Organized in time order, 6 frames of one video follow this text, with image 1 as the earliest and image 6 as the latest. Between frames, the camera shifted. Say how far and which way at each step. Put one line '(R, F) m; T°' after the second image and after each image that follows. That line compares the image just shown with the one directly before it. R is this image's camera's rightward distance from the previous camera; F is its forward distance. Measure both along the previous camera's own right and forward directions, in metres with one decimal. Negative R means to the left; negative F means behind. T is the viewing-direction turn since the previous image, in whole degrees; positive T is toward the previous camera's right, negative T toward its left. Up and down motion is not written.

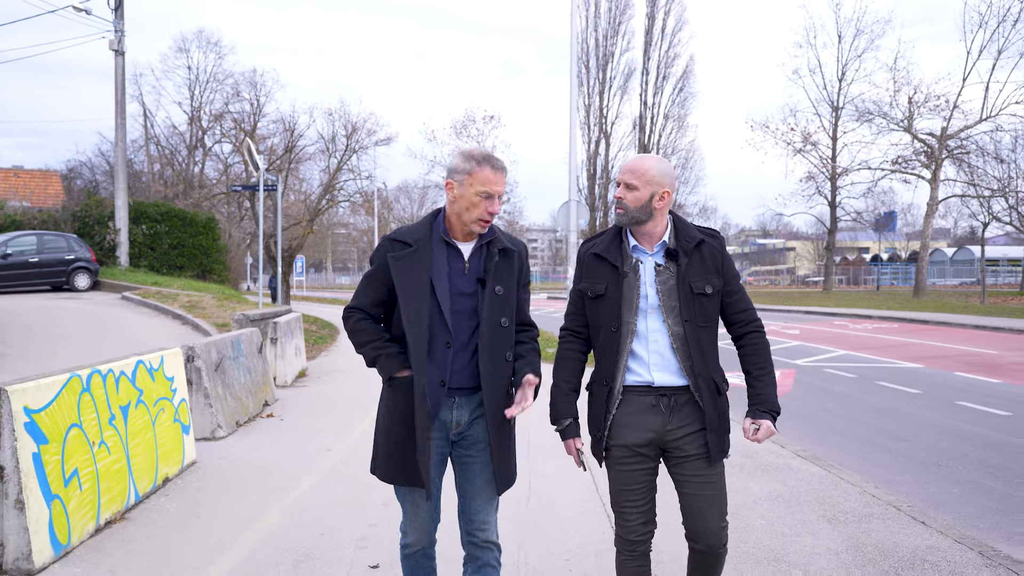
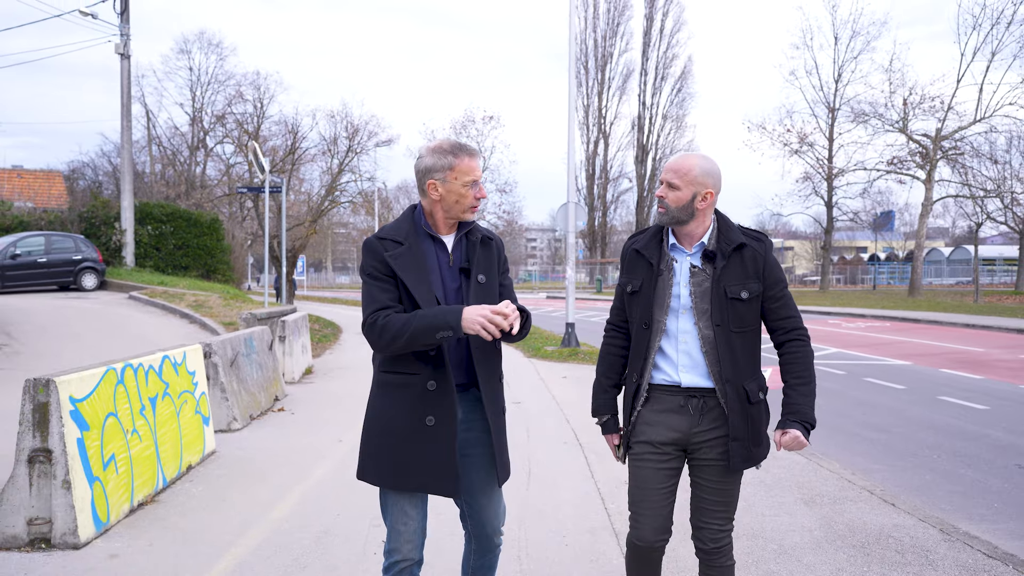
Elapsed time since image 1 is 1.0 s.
(0.0, -0.4) m; 0°
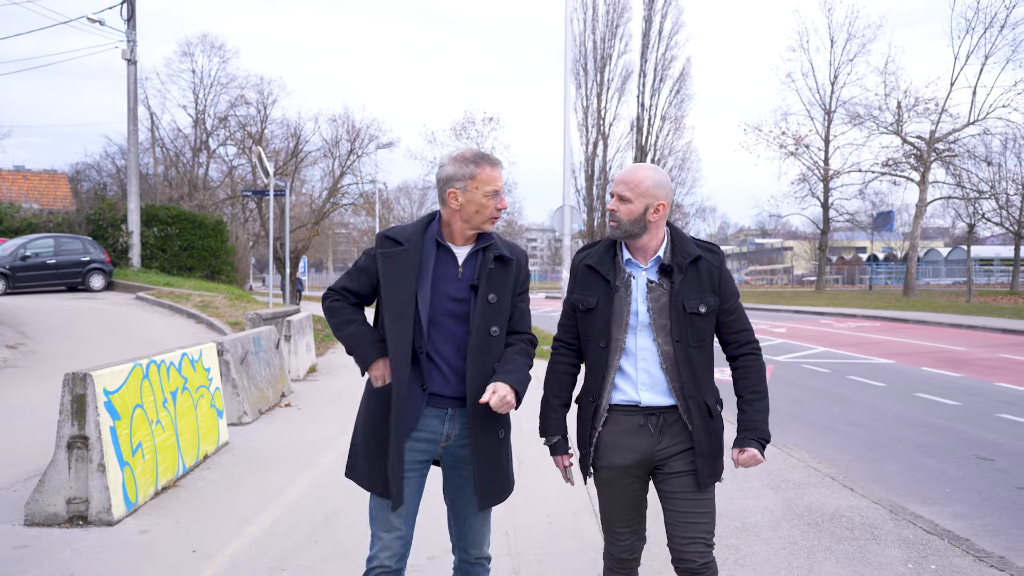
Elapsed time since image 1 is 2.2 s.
(+0.1, -0.5) m; 0°
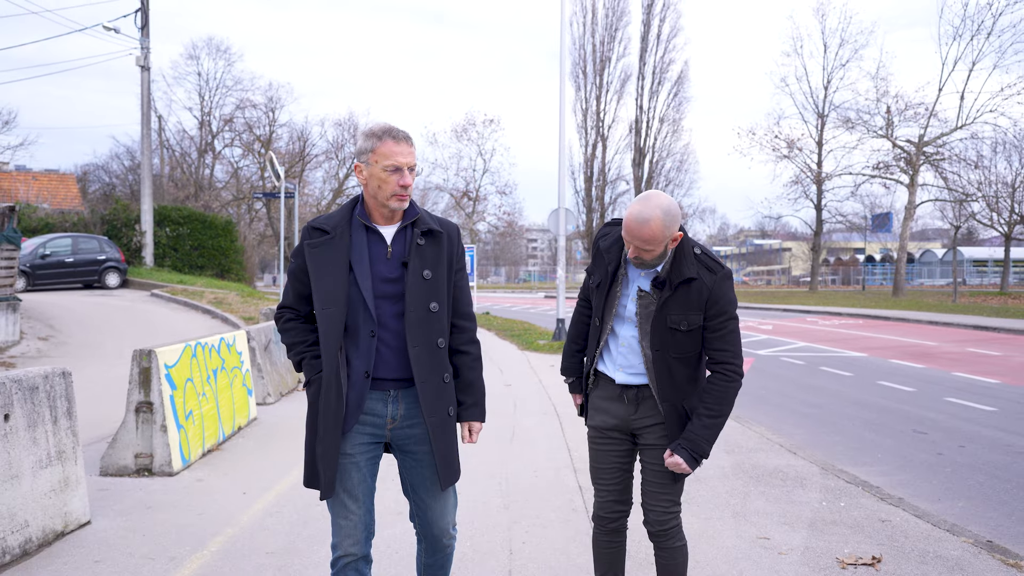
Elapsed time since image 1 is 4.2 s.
(+0.1, -0.9) m; 0°
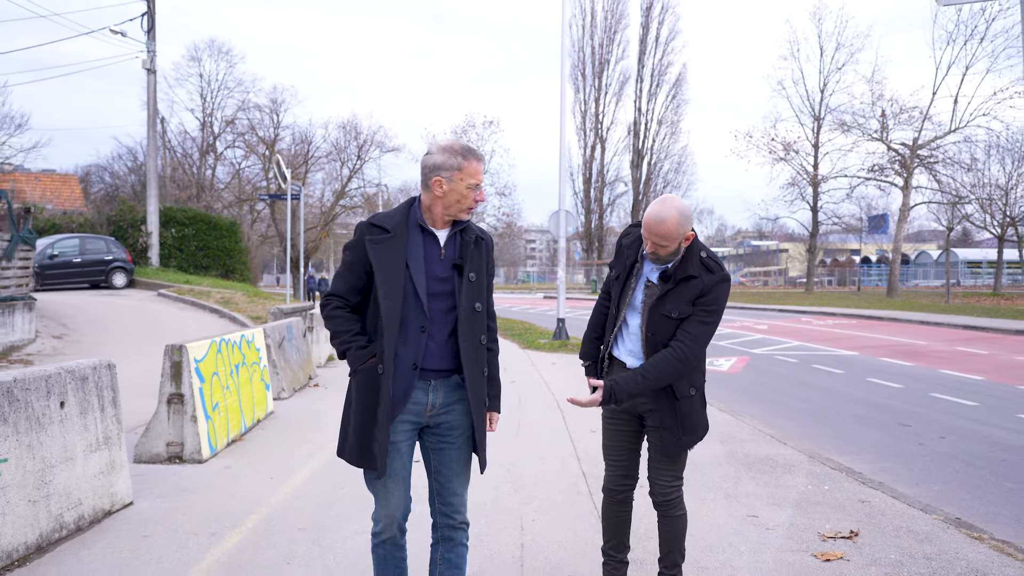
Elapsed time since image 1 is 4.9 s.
(-0.1, -0.4) m; 0°
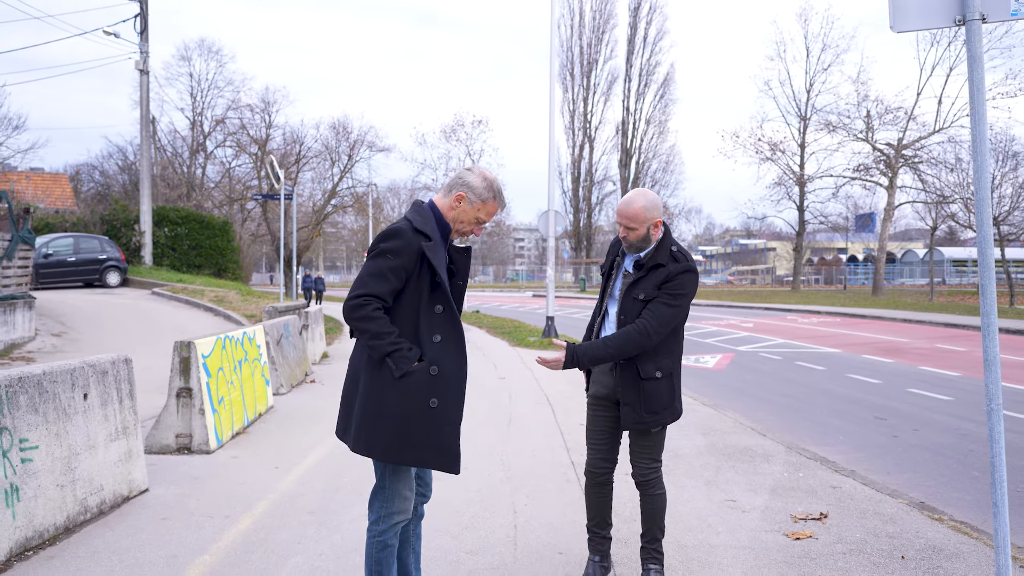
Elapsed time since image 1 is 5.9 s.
(0.0, -0.3) m; +1°
